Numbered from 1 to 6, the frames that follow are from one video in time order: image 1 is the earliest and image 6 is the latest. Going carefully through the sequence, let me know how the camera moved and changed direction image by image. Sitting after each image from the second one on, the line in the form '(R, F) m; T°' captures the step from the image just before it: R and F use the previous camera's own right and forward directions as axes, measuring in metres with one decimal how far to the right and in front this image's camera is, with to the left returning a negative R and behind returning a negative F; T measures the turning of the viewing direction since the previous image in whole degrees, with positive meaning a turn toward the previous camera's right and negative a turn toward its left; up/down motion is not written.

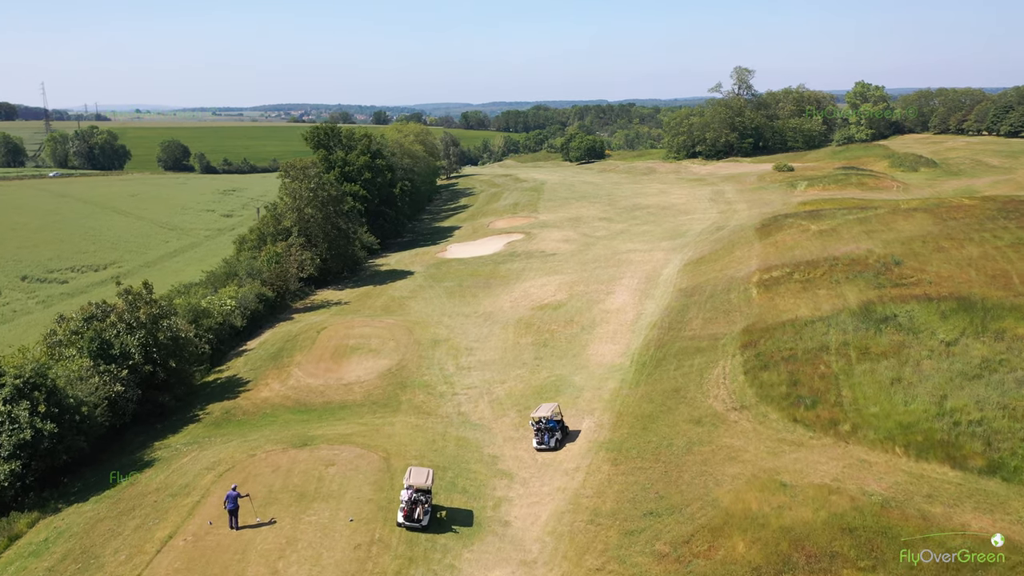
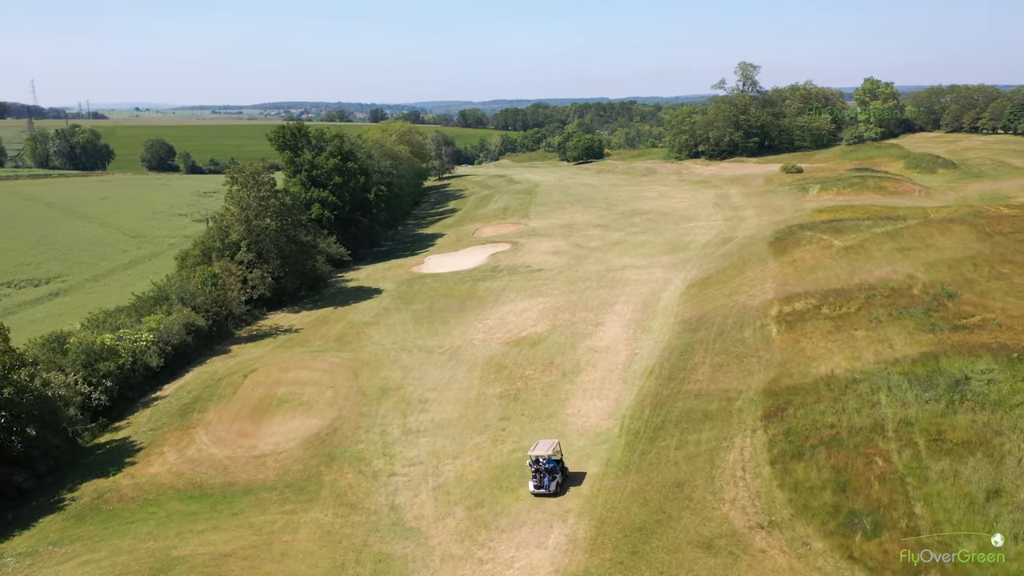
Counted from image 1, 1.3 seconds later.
(+1.0, +5.1) m; 0°
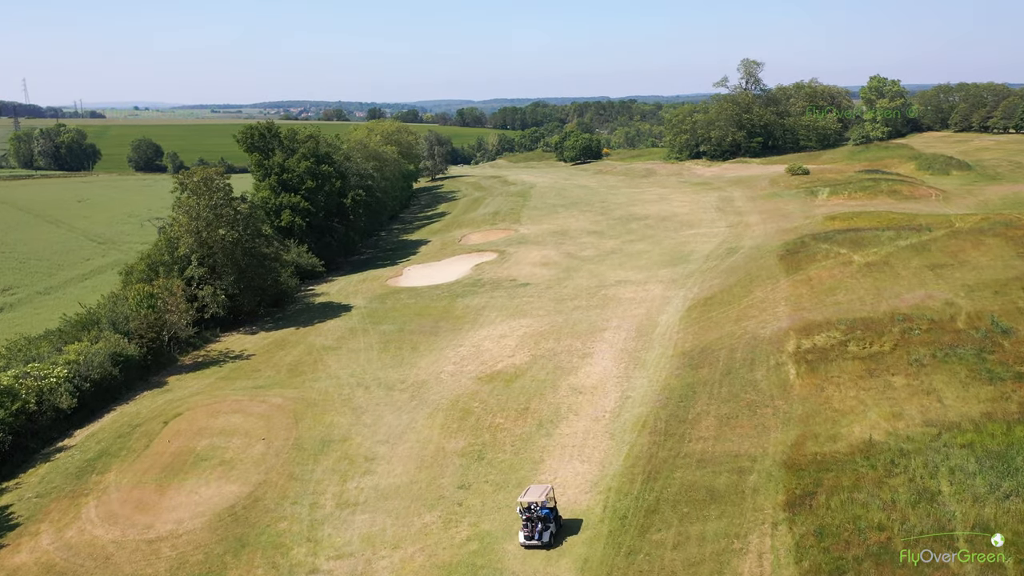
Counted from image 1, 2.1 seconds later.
(+0.8, +3.7) m; 0°
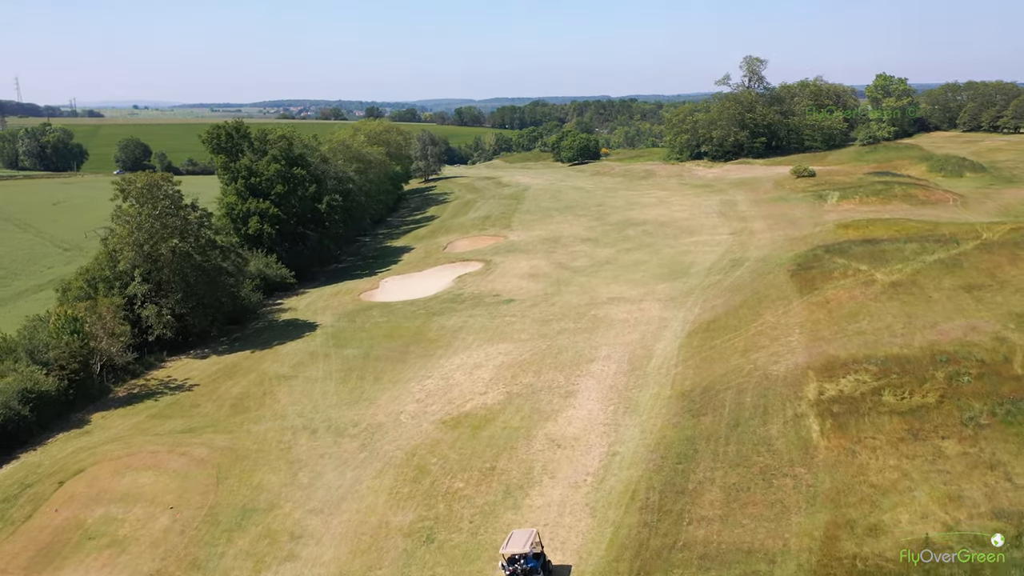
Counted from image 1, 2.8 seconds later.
(+0.8, +3.4) m; 0°
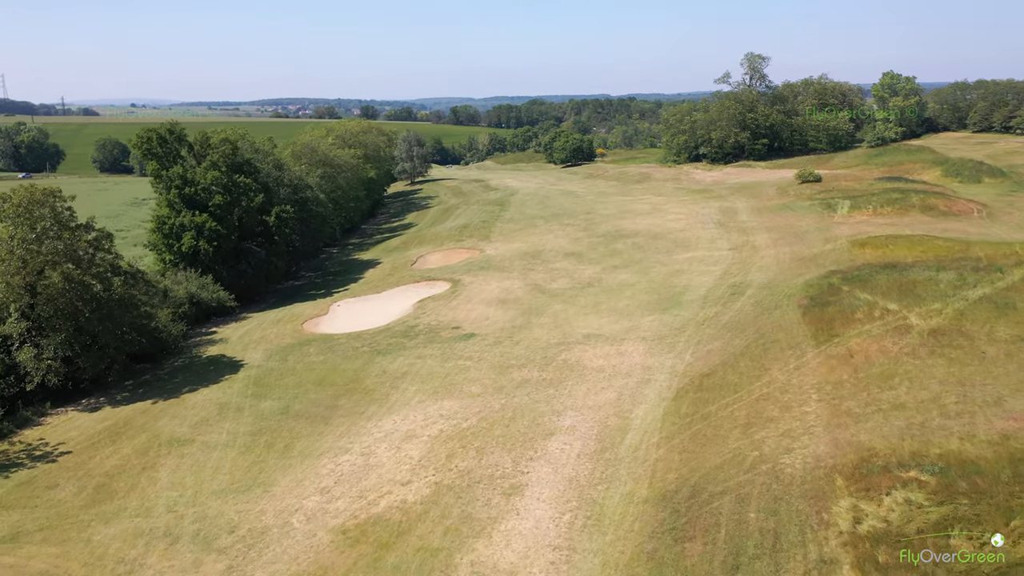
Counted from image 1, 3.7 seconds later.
(+1.4, +5.0) m; 0°
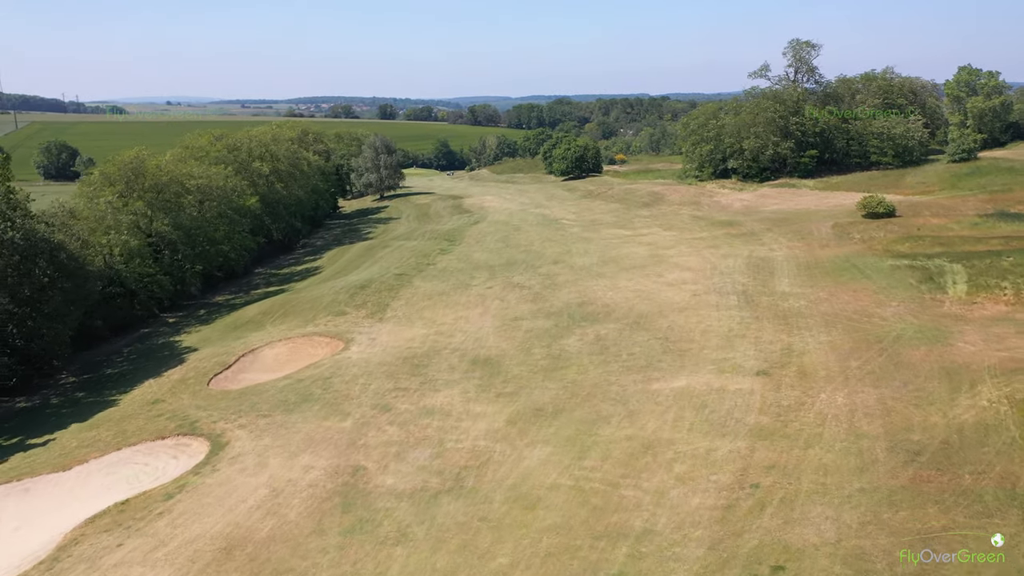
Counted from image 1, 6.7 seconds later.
(+5.5, +19.3) m; -3°
